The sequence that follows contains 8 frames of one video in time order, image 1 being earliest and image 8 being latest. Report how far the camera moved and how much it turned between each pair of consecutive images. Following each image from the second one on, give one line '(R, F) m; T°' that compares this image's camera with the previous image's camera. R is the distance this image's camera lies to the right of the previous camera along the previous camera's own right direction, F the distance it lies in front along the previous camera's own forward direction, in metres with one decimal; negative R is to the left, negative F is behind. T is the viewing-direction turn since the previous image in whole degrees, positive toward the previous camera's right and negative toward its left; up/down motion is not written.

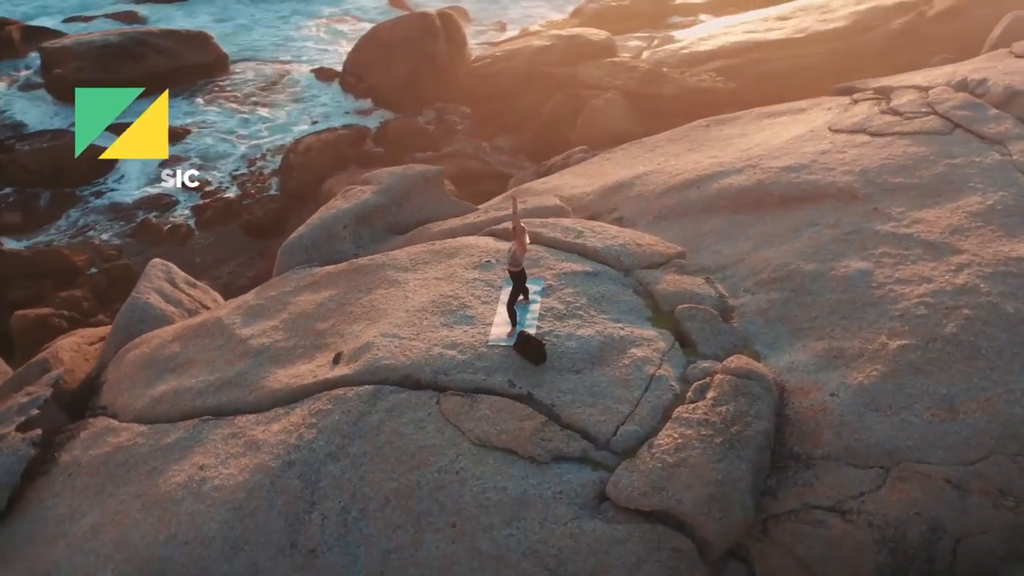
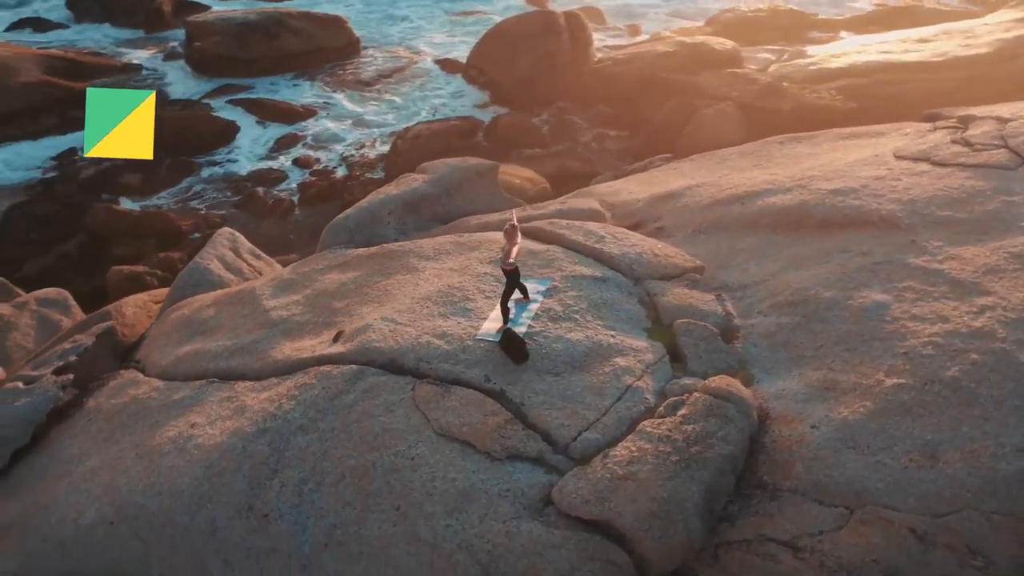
(+0.7, 0.0) m; -9°
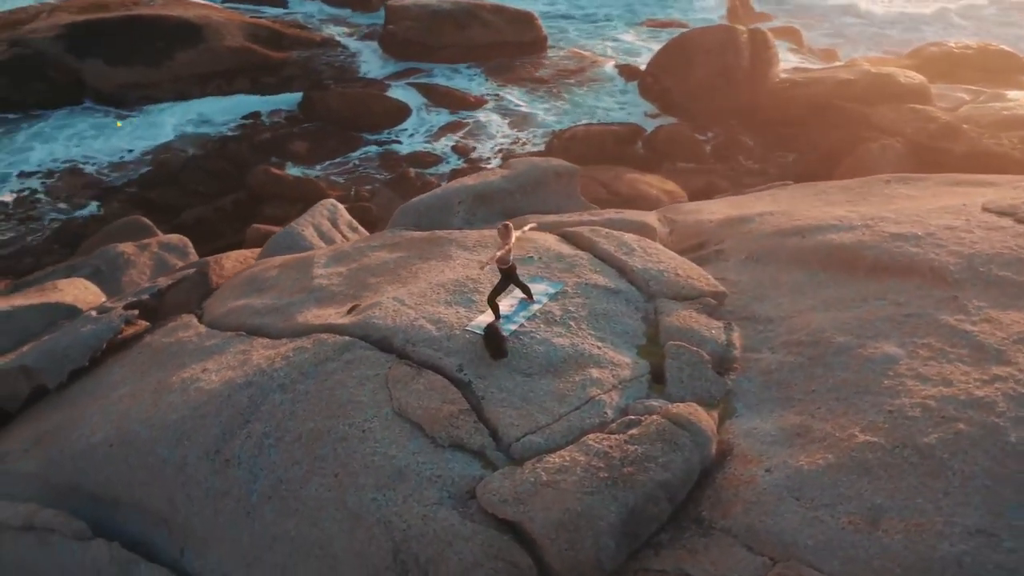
(+1.0, +0.1) m; -12°
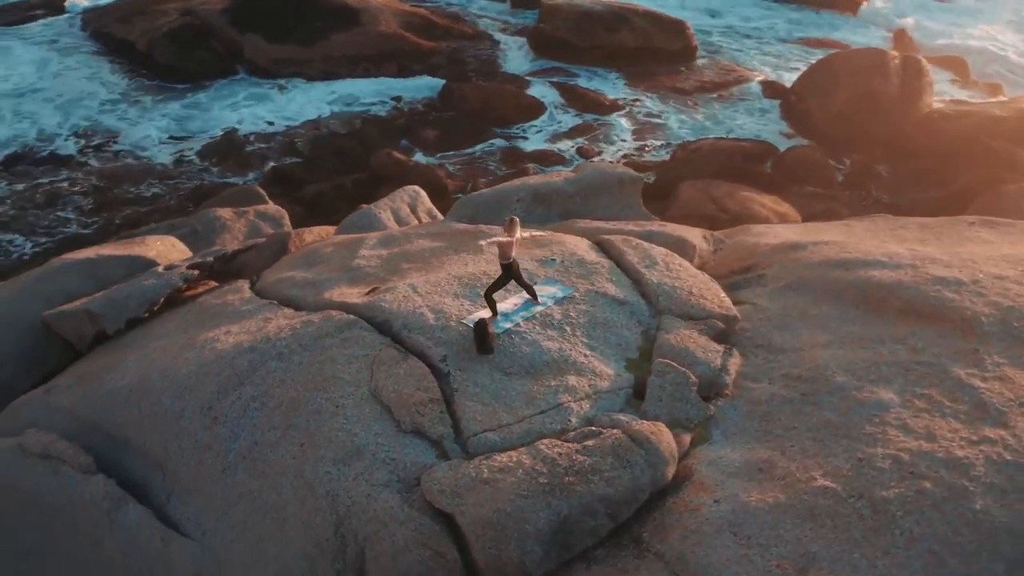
(+0.8, 0.0) m; -10°
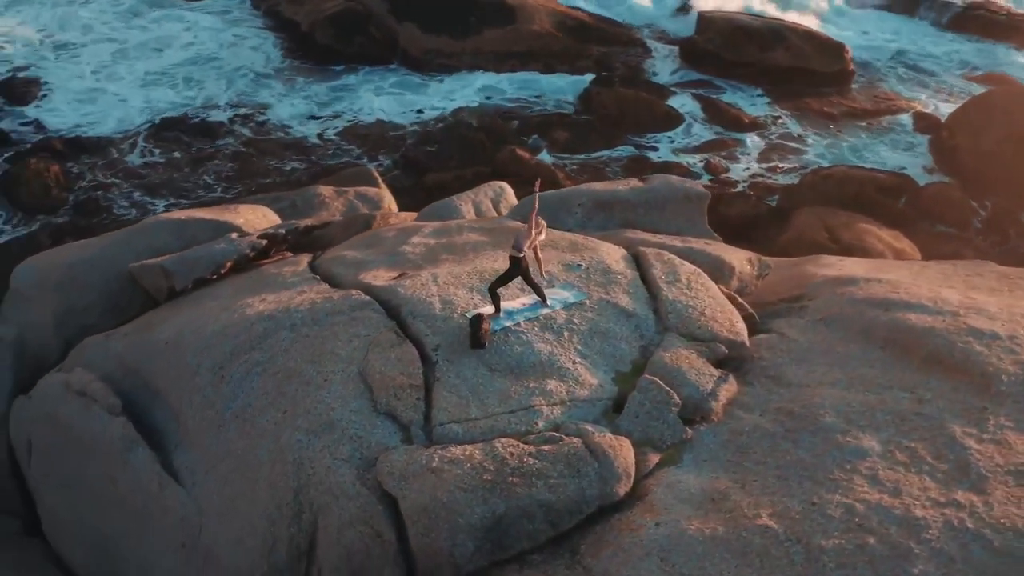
(+0.8, 0.0) m; -10°
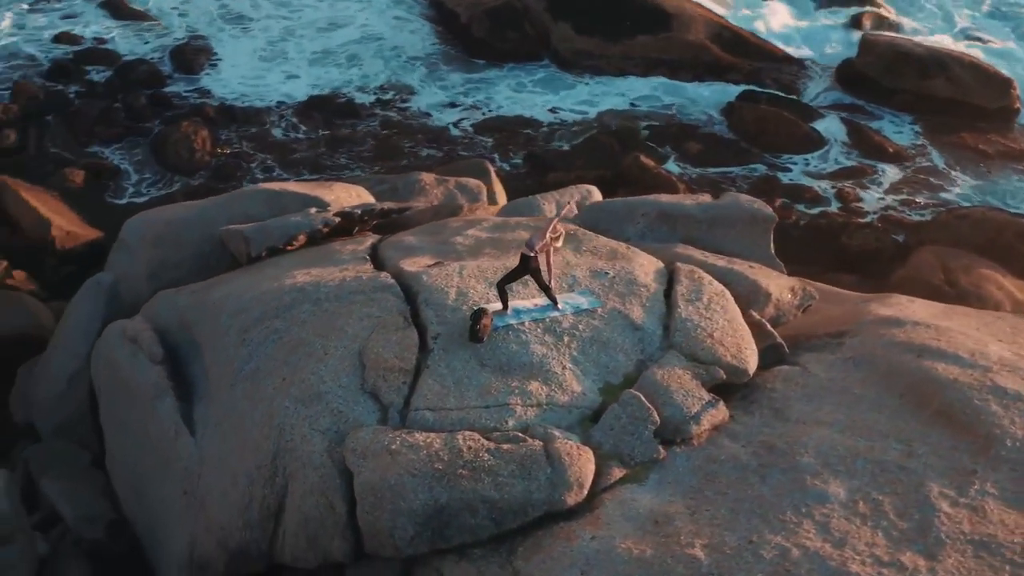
(+0.8, 0.0) m; -10°
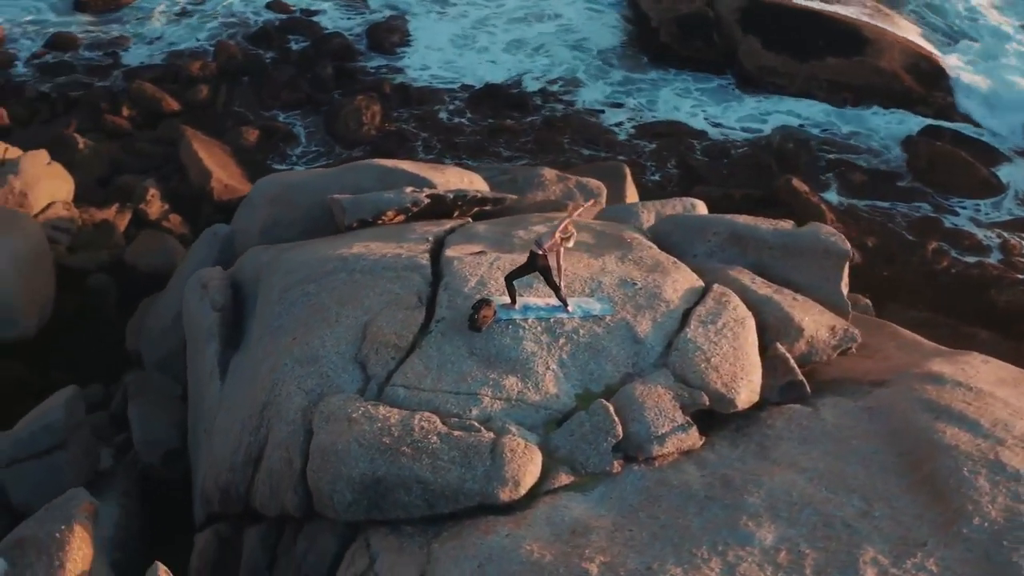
(+0.9, +0.1) m; -12°
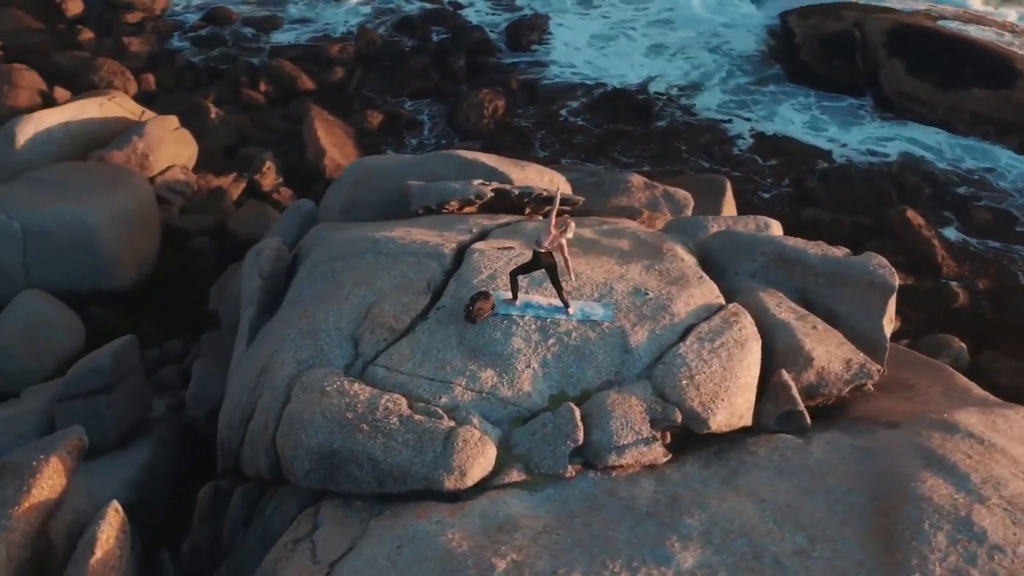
(+0.7, 0.0) m; -9°
